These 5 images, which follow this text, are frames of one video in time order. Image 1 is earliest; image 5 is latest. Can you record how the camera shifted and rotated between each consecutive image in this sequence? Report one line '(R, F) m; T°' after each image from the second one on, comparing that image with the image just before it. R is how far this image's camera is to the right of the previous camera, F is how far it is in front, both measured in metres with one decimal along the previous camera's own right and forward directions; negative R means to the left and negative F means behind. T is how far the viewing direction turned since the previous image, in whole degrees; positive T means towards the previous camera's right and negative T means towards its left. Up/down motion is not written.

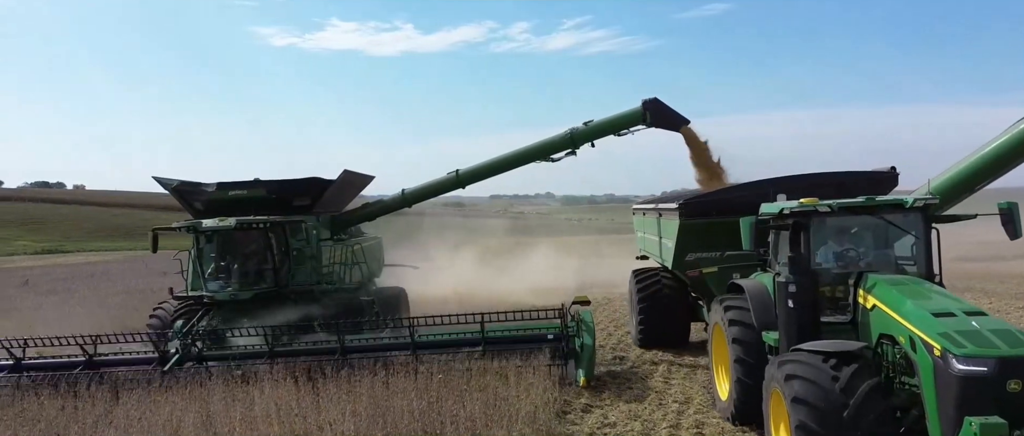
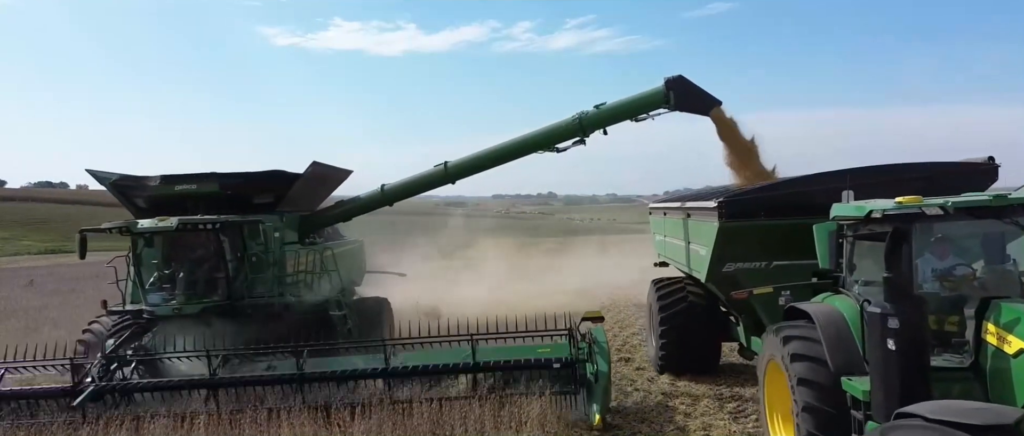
(+0.1, +1.3) m; 0°
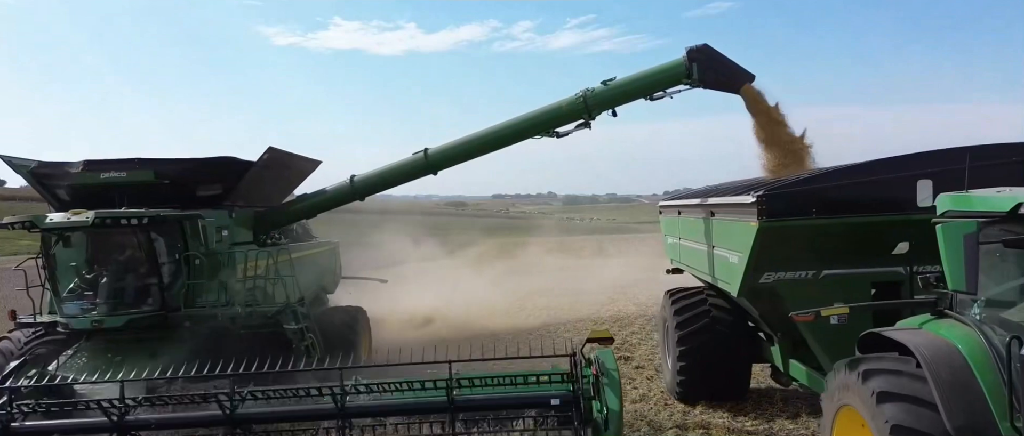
(+0.1, +1.1) m; 0°
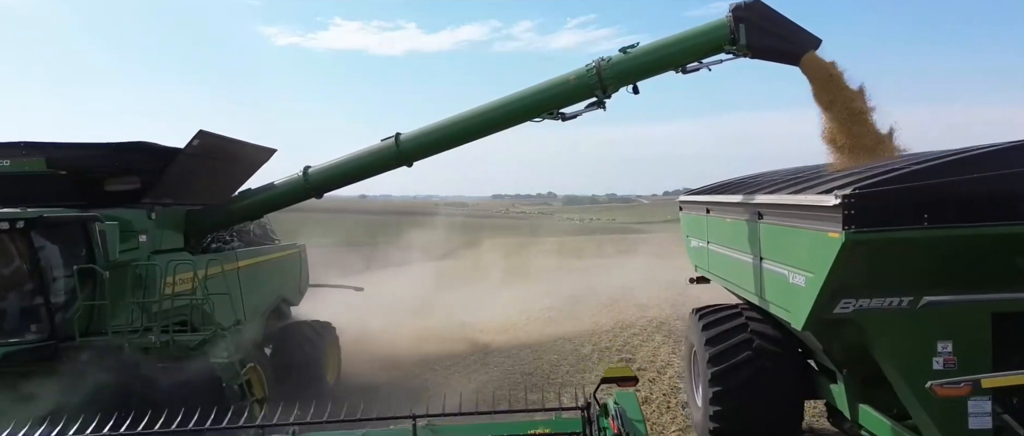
(+0.1, +1.3) m; 0°
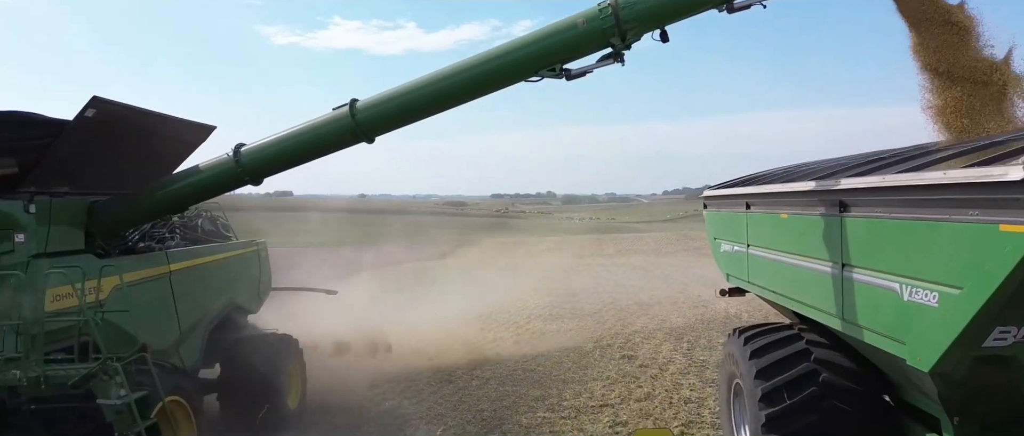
(0.0, +1.2) m; 0°
